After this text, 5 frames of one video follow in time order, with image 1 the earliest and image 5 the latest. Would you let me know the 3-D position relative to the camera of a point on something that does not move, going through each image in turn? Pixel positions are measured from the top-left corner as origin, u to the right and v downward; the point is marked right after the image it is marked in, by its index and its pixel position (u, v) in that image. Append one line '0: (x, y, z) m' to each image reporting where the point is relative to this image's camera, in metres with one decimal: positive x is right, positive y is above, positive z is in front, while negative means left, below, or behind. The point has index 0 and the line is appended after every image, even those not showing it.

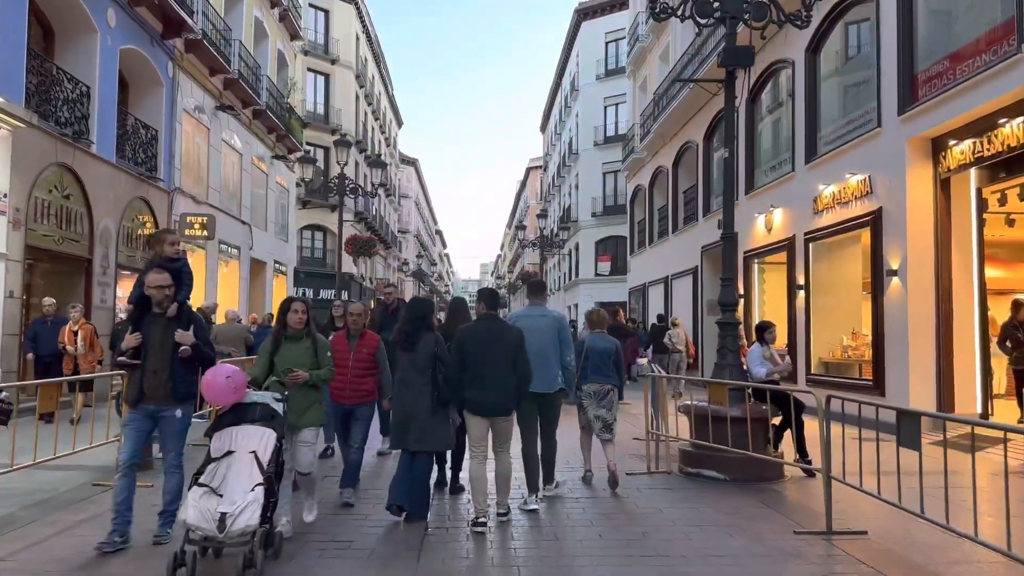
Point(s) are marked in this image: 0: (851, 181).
0: (+5.2, +1.6, +12.0) m
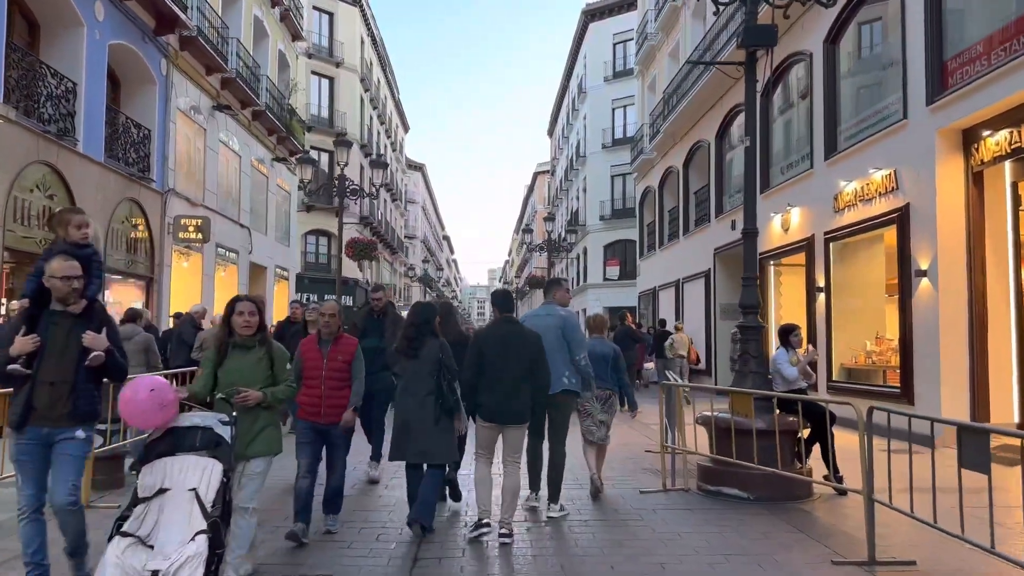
0: (+5.2, +1.6, +11.3) m
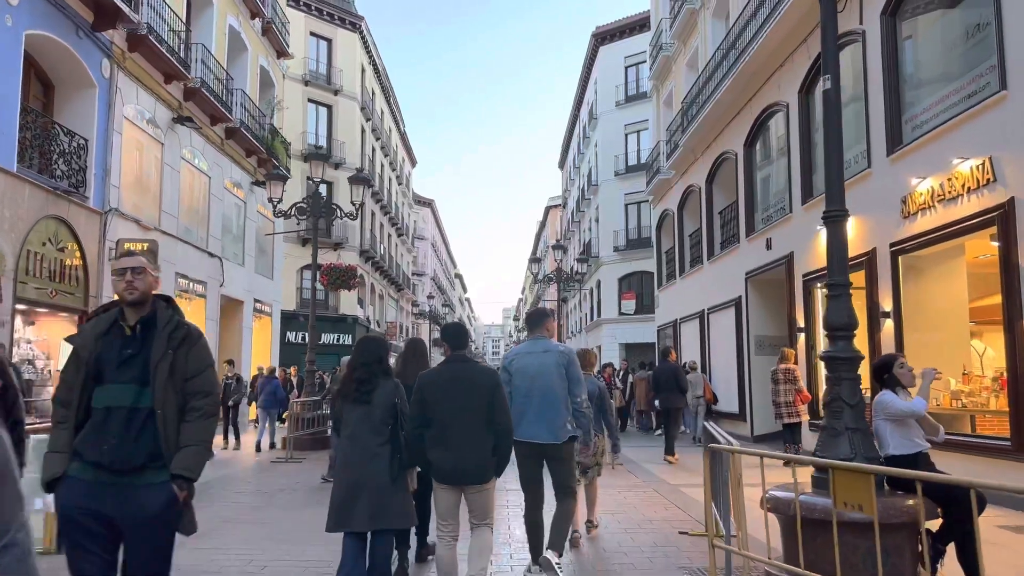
0: (+5.1, +1.4, +8.9) m
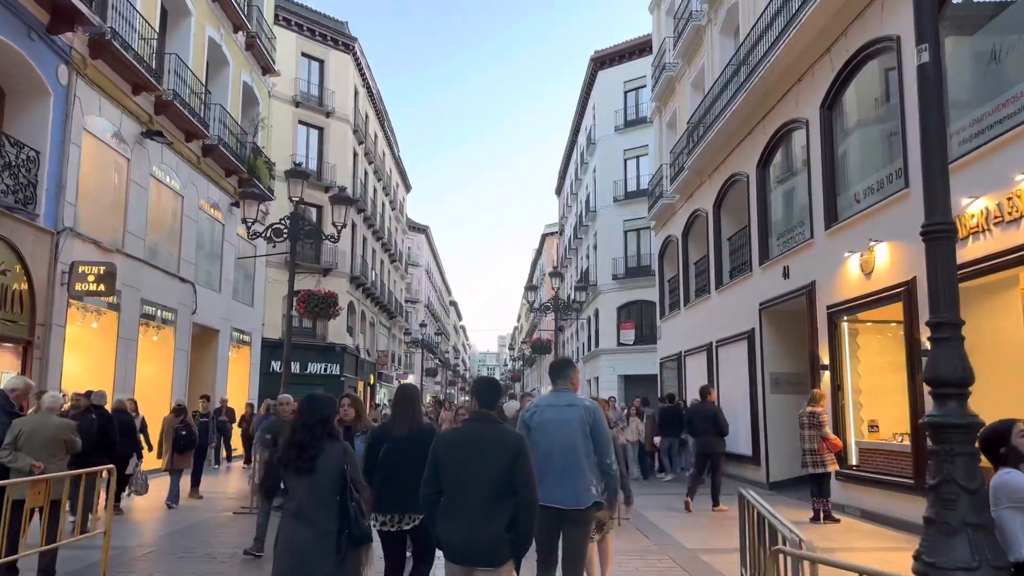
0: (+5.0, +1.0, +7.8) m
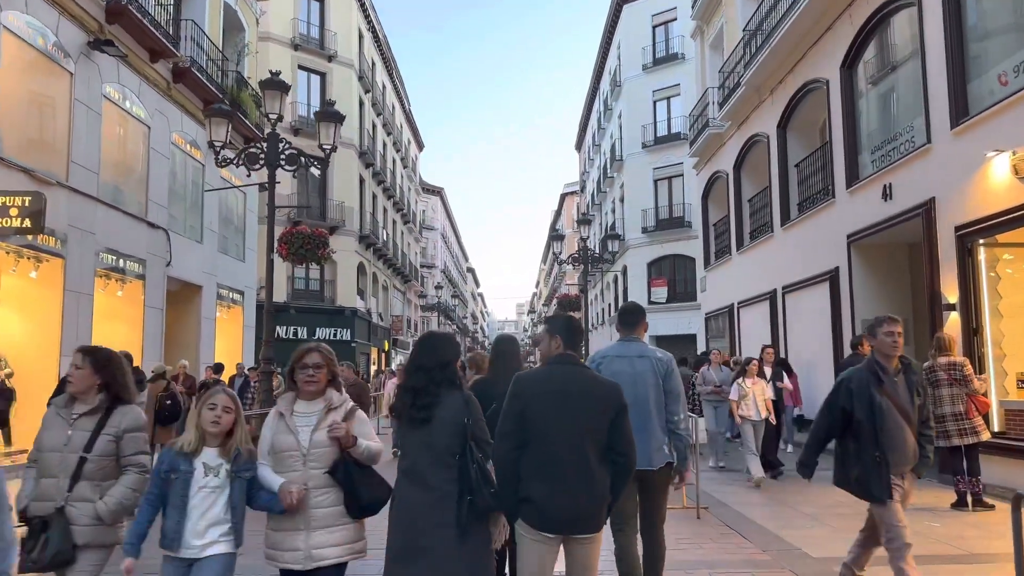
0: (+5.3, +1.8, +5.0) m
